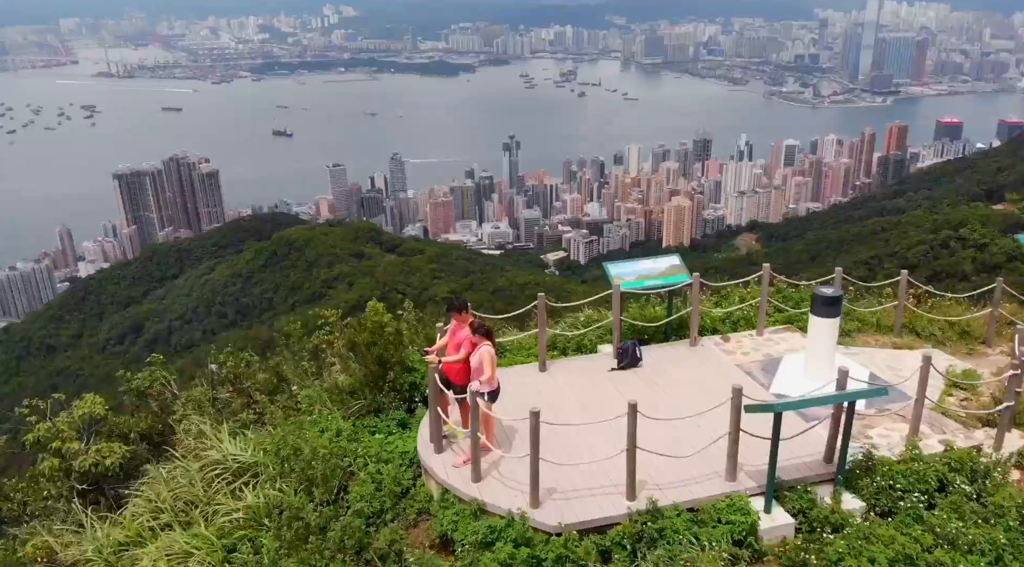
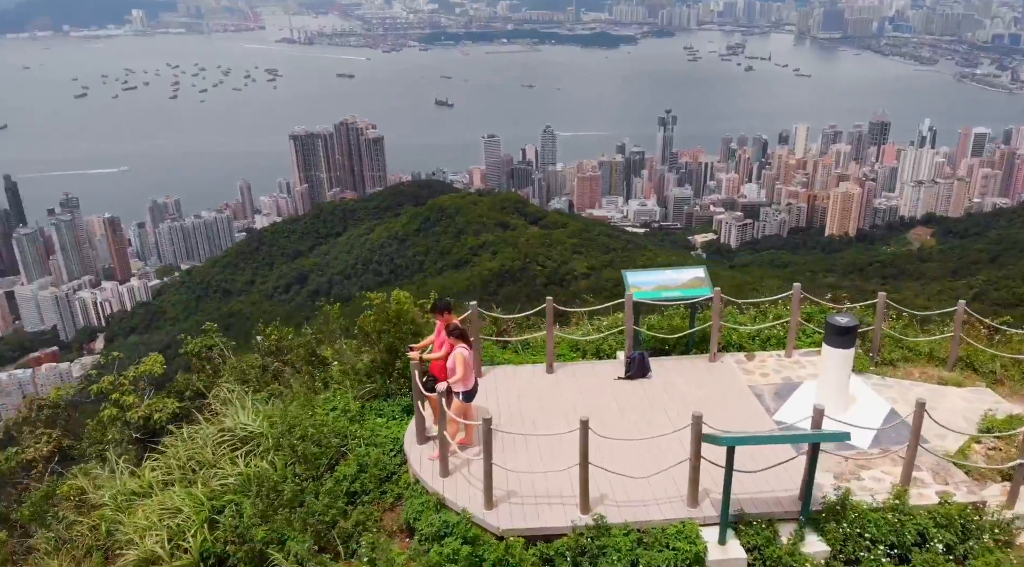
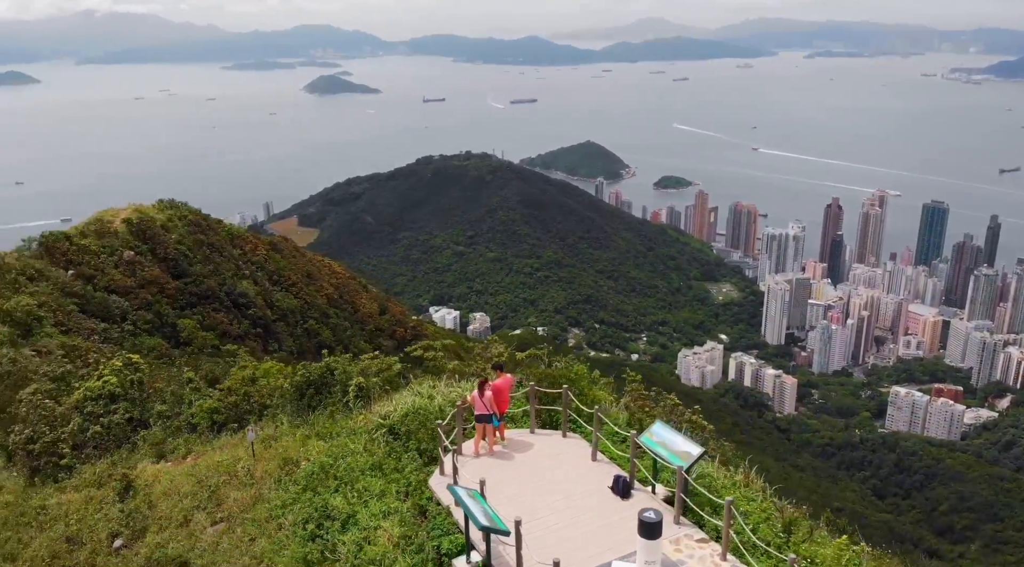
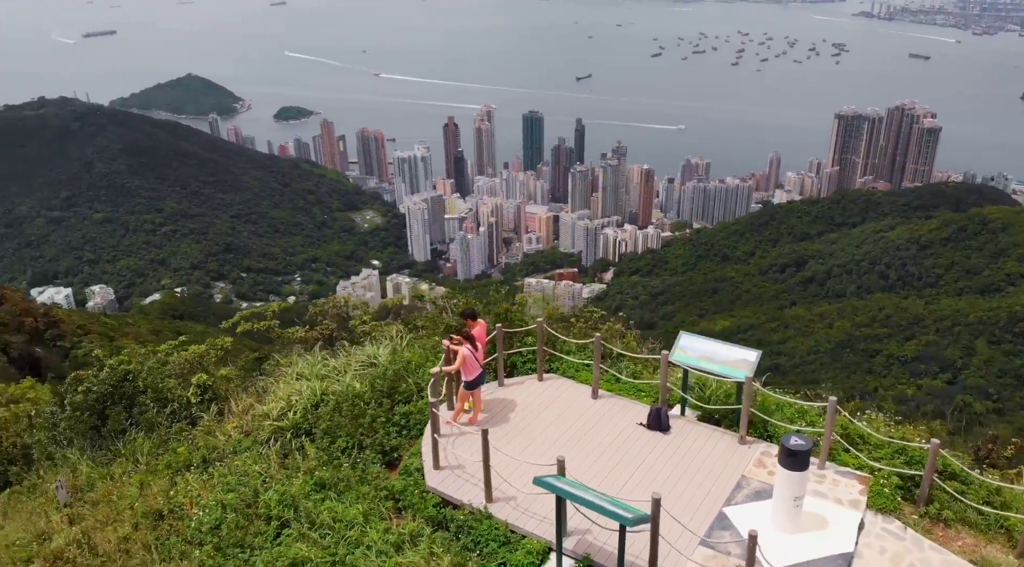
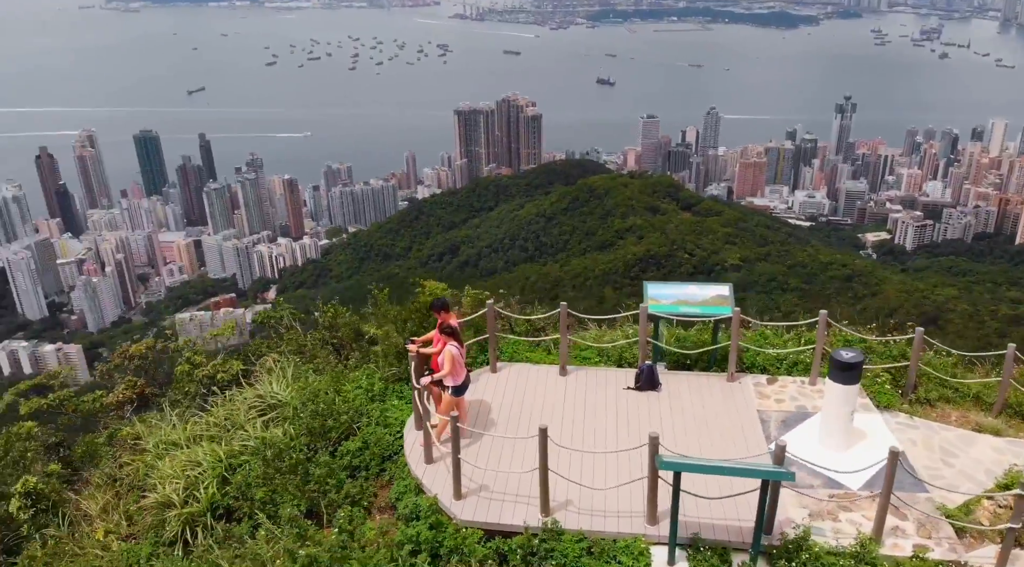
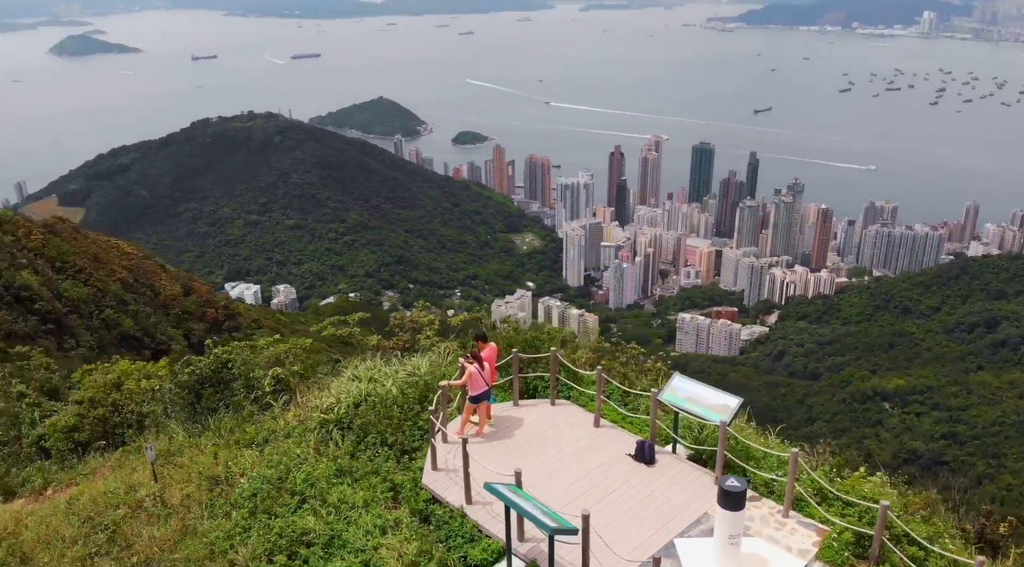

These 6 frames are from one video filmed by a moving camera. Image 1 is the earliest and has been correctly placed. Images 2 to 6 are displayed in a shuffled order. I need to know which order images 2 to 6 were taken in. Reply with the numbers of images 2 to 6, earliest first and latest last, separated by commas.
2, 5, 4, 6, 3
